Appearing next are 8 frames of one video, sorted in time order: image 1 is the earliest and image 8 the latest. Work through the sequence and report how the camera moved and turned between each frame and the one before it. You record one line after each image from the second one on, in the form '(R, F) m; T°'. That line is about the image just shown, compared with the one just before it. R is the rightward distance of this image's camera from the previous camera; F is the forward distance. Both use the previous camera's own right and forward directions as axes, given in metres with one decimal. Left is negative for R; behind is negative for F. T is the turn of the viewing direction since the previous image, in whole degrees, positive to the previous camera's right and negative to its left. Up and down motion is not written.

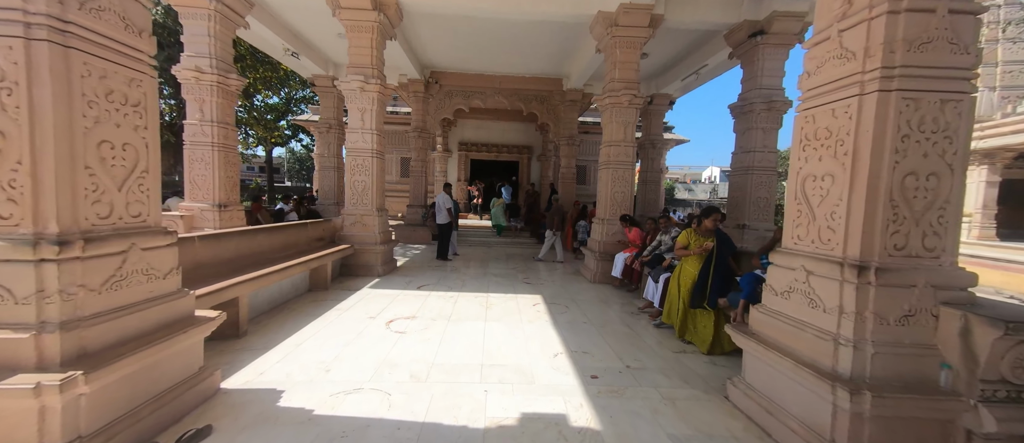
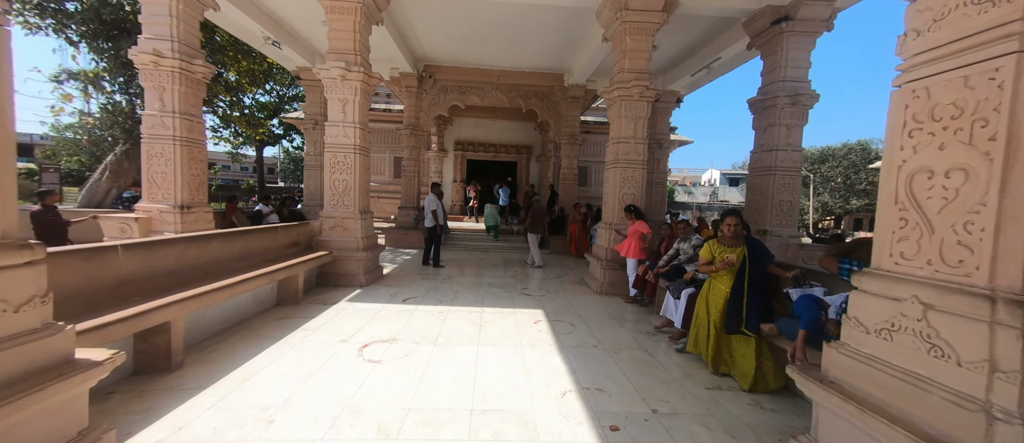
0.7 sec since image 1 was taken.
(0.0, +0.6) m; 0°
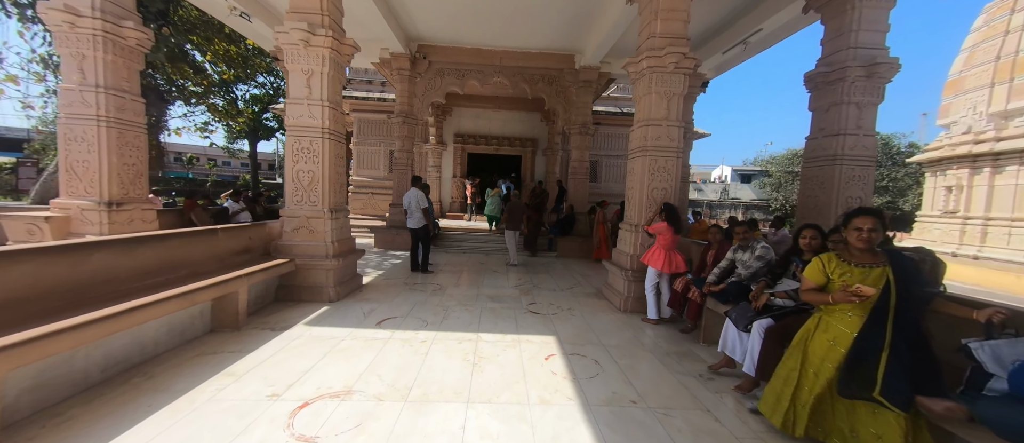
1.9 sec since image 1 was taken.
(0.0, +1.0) m; -1°
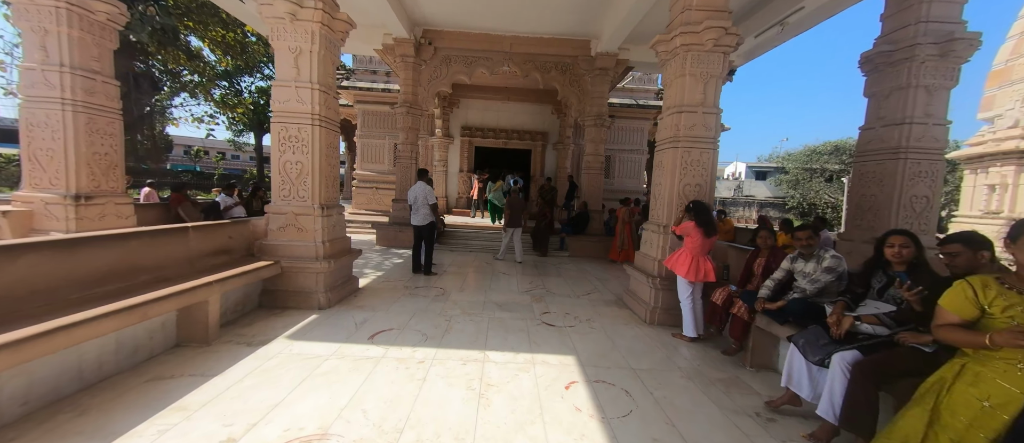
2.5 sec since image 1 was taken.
(-0.1, +0.5) m; -1°
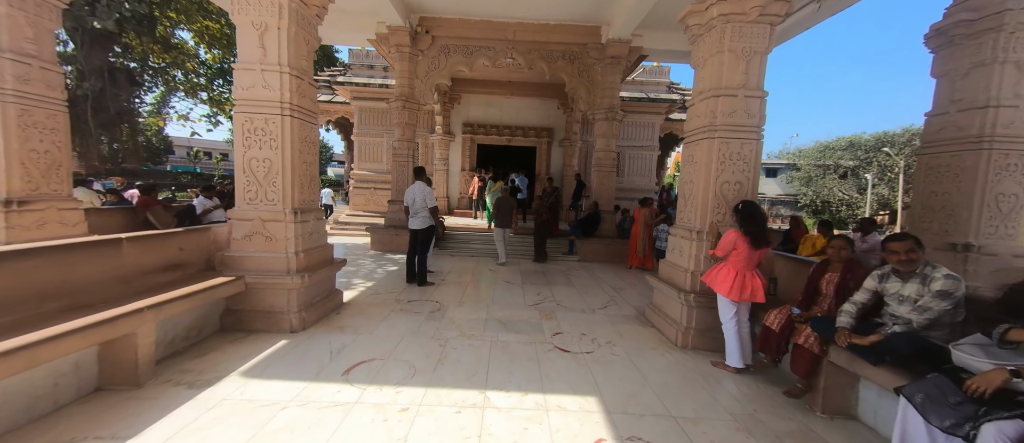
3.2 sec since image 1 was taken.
(0.0, +0.6) m; -1°
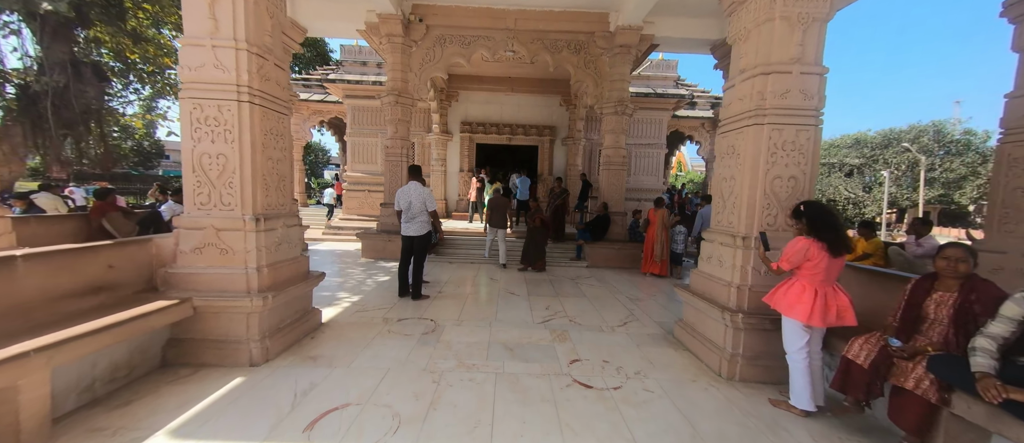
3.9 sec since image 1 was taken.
(-0.1, +0.6) m; 0°
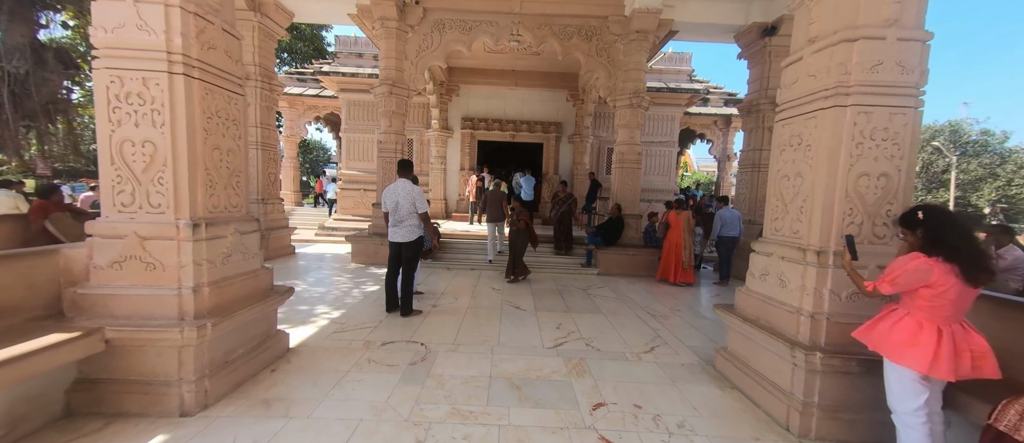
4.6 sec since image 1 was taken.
(0.0, +0.6) m; 0°
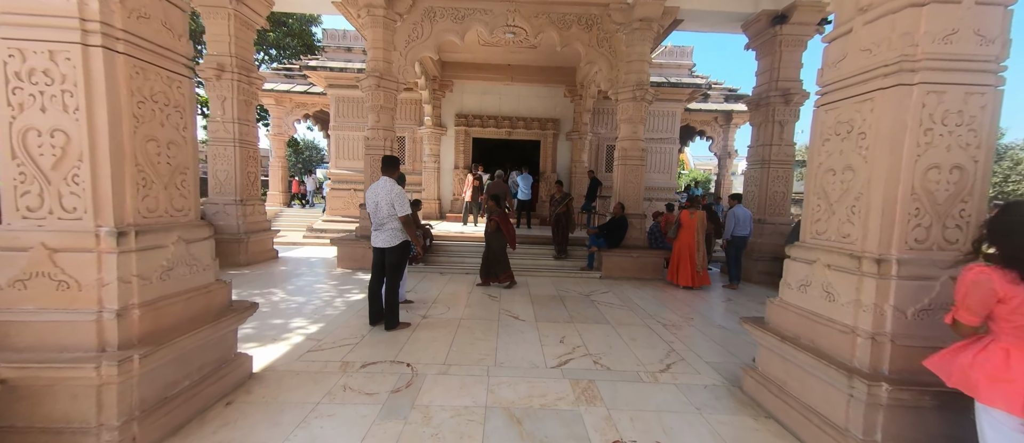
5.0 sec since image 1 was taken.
(0.0, +0.4) m; +1°
